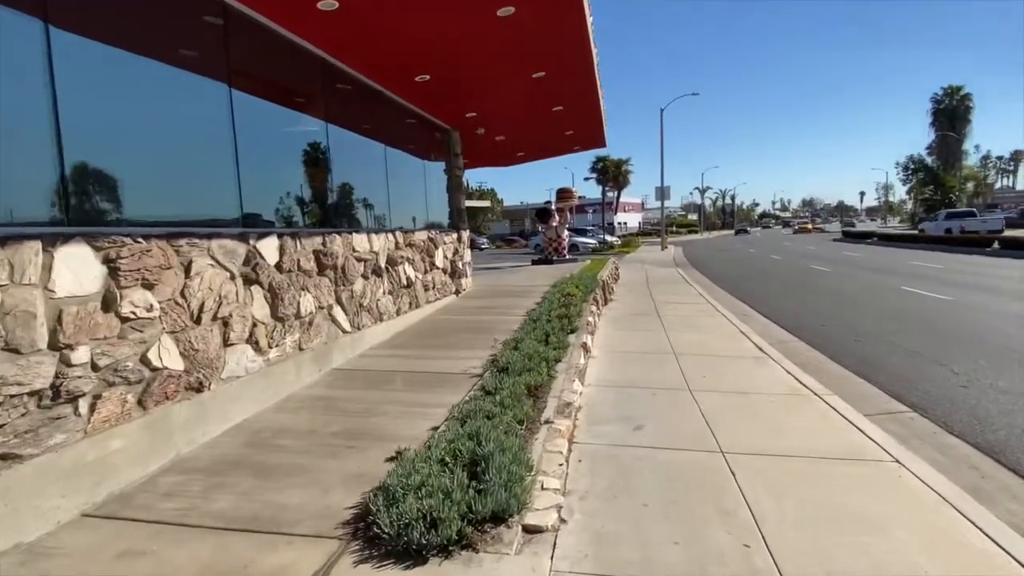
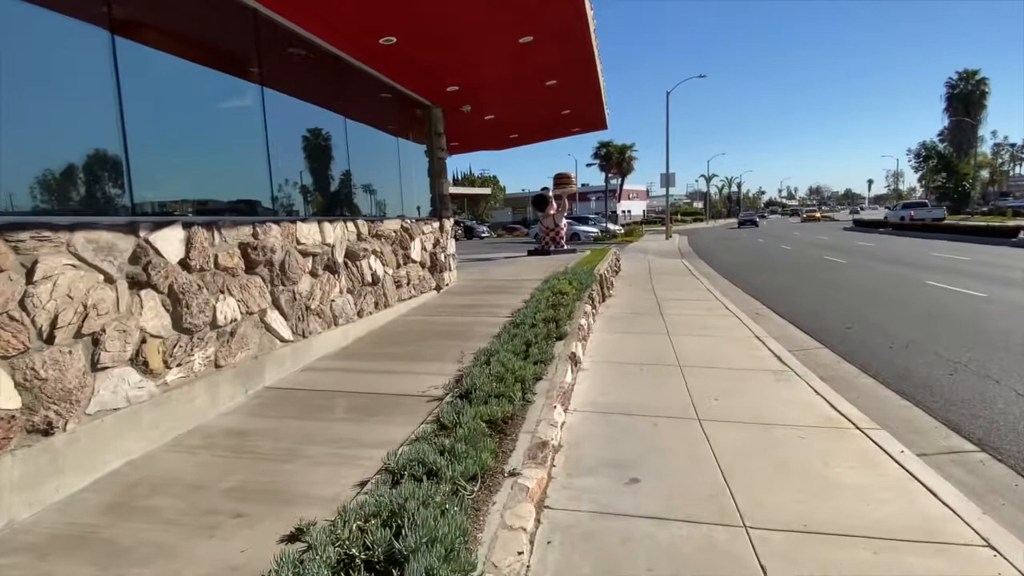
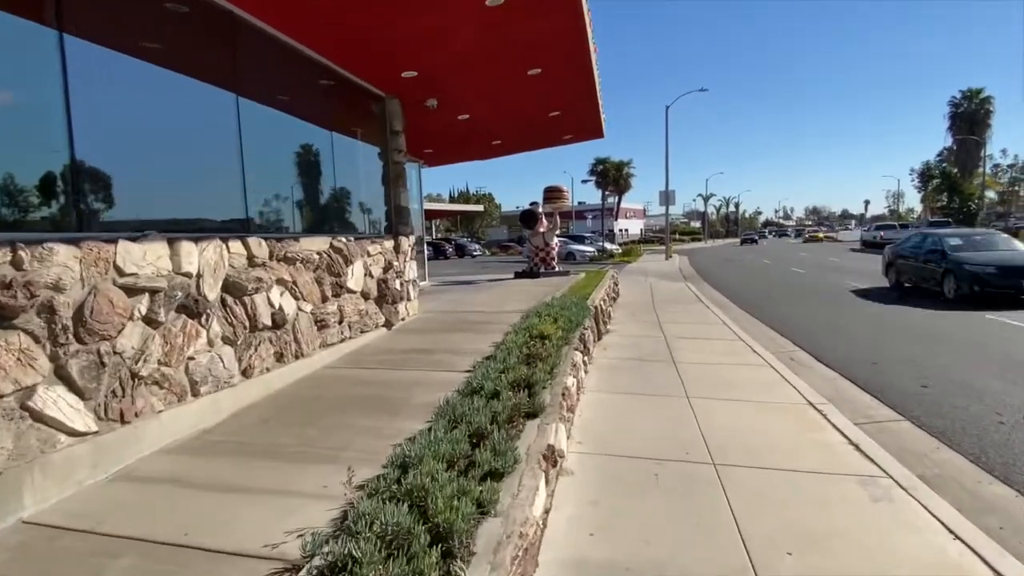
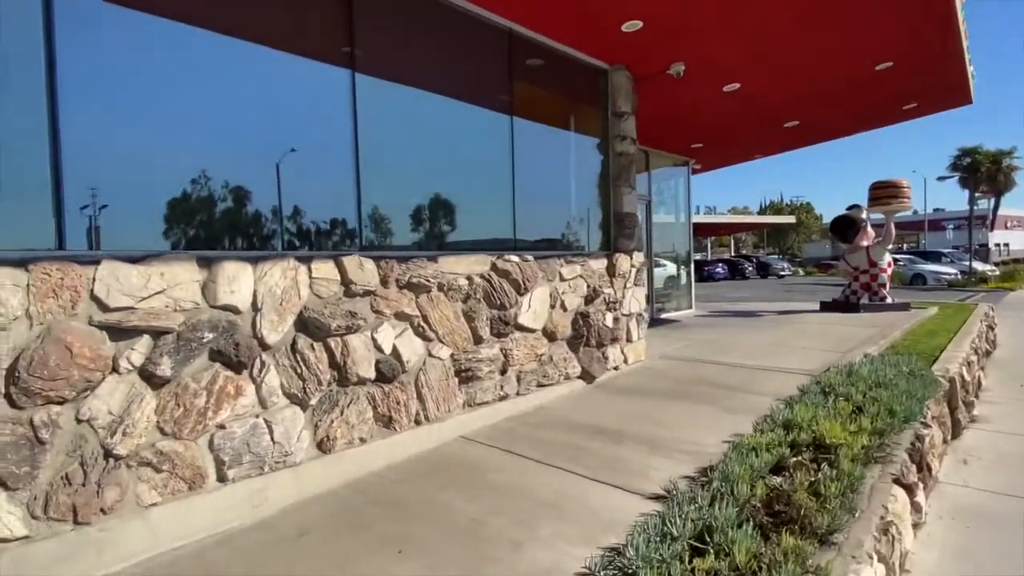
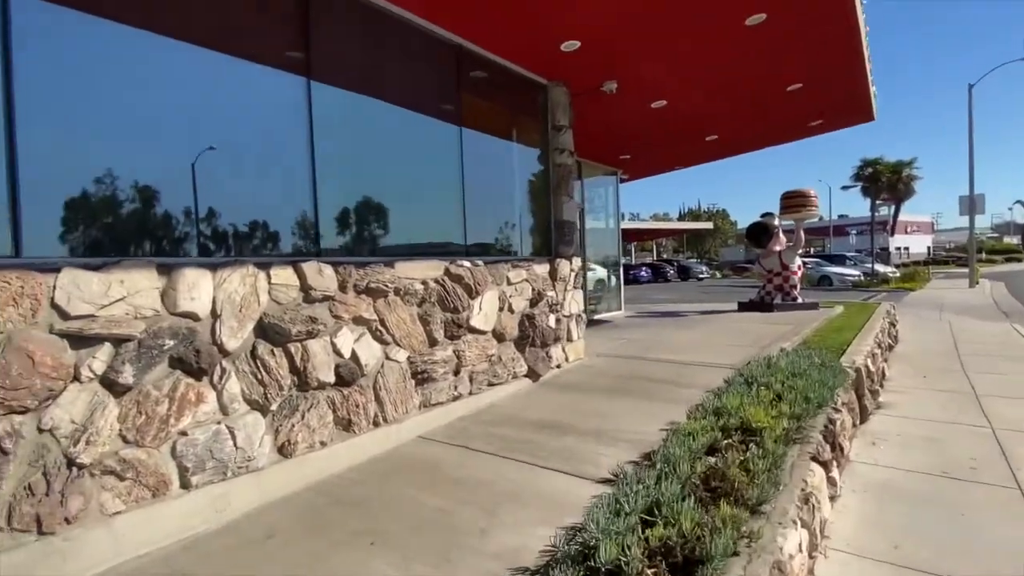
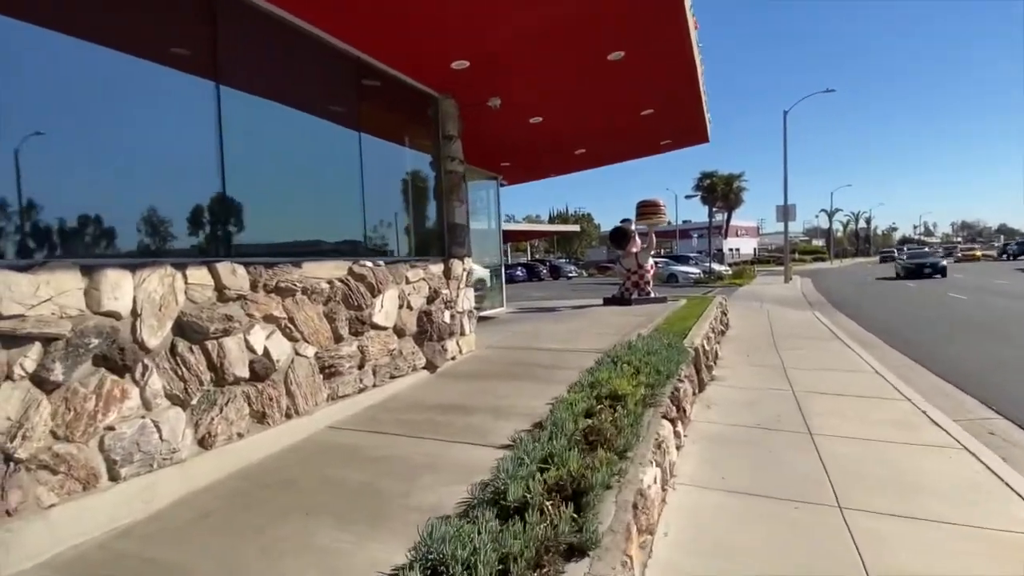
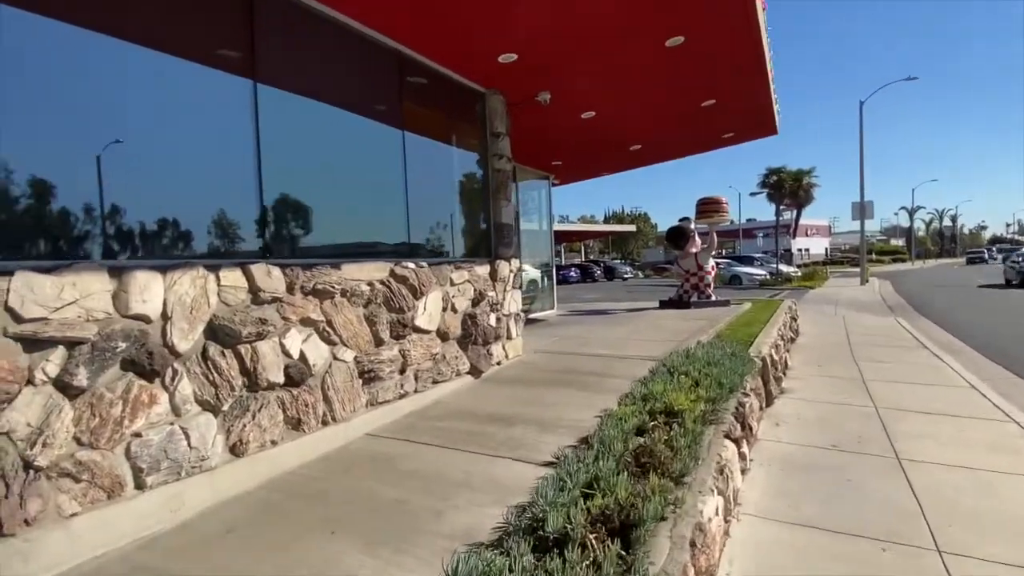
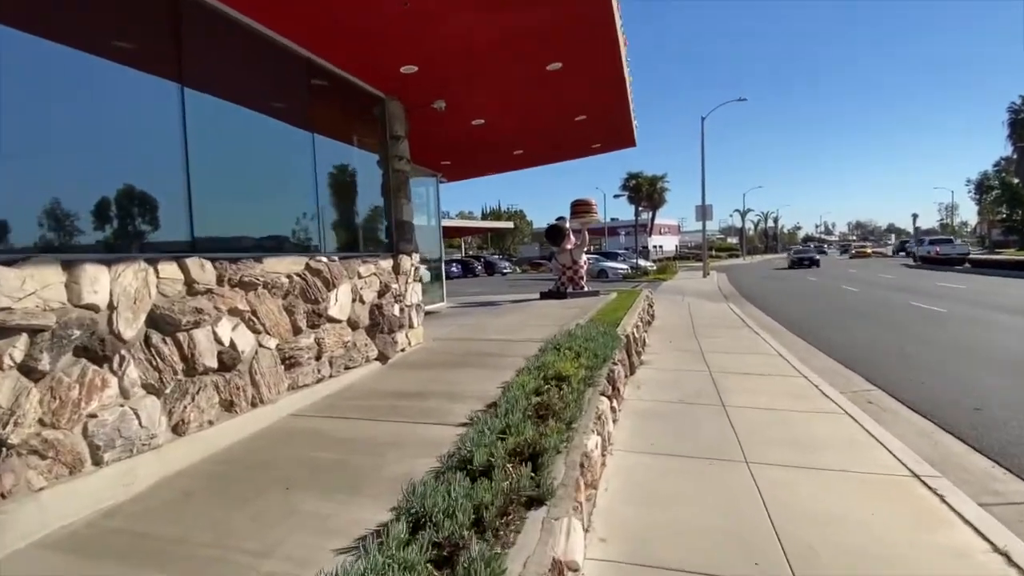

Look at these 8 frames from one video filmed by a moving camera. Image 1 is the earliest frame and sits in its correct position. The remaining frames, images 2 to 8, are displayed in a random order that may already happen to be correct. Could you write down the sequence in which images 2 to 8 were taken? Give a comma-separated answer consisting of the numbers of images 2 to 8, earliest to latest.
2, 3, 8, 6, 7, 5, 4
